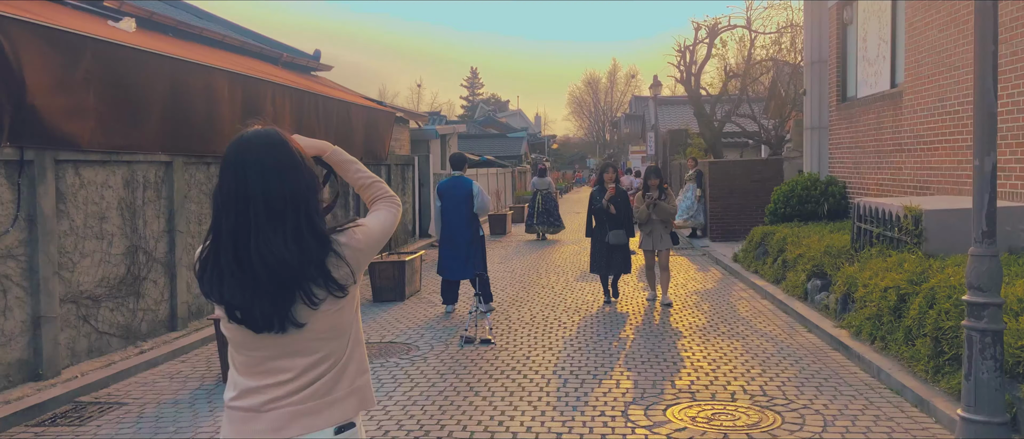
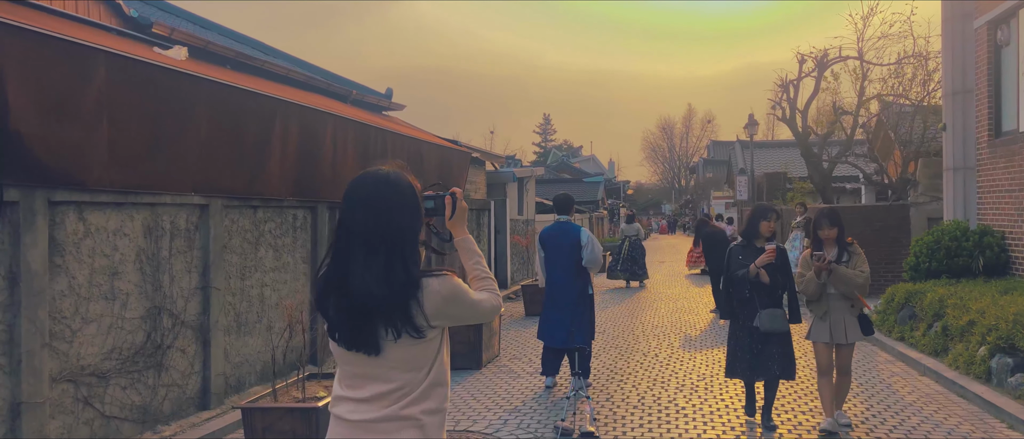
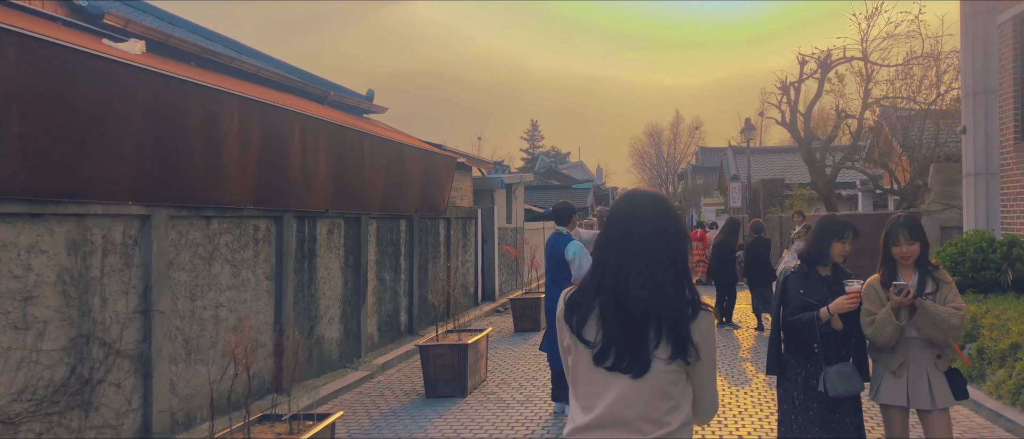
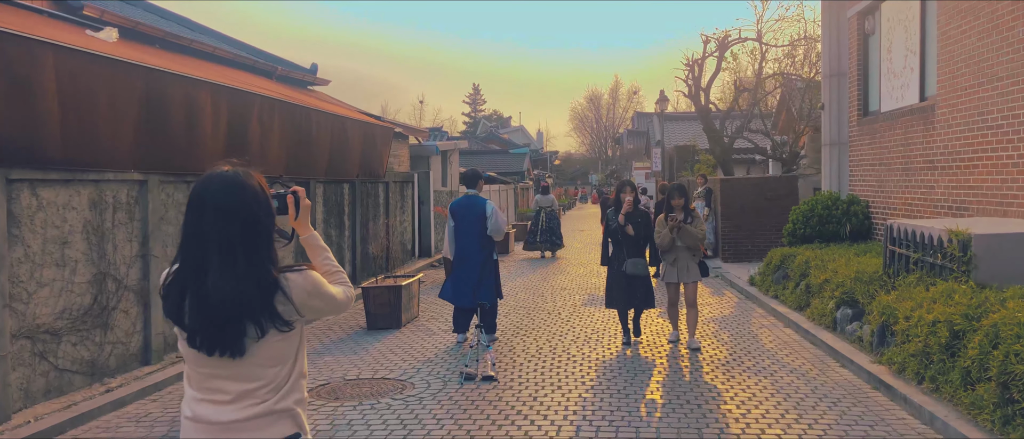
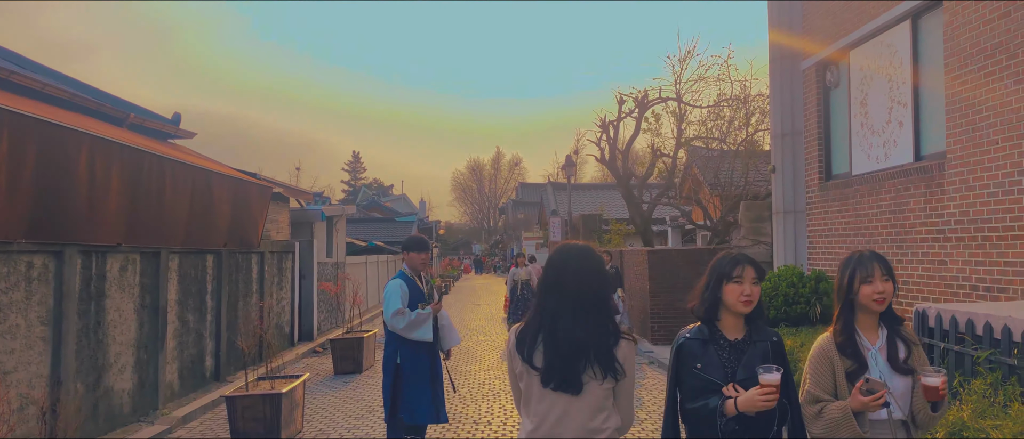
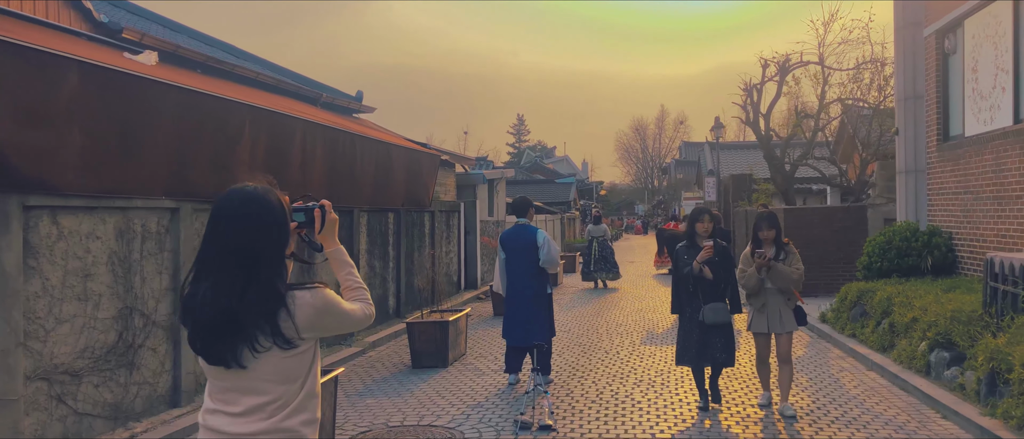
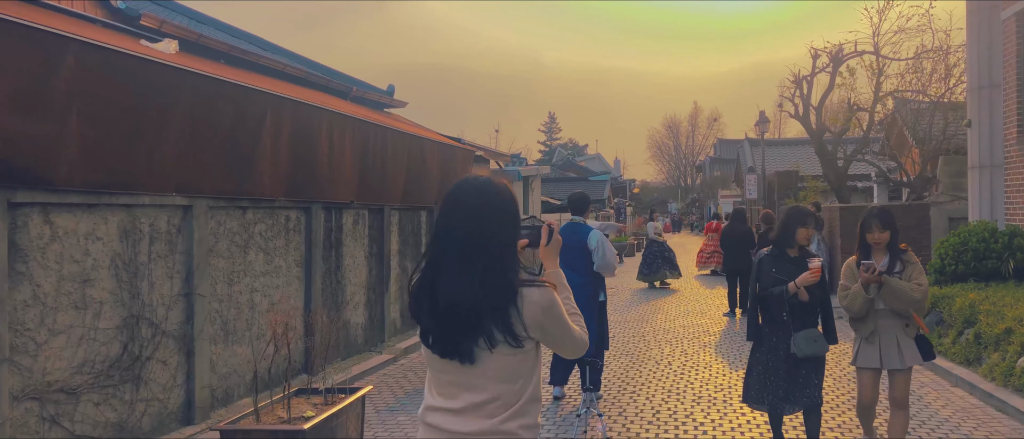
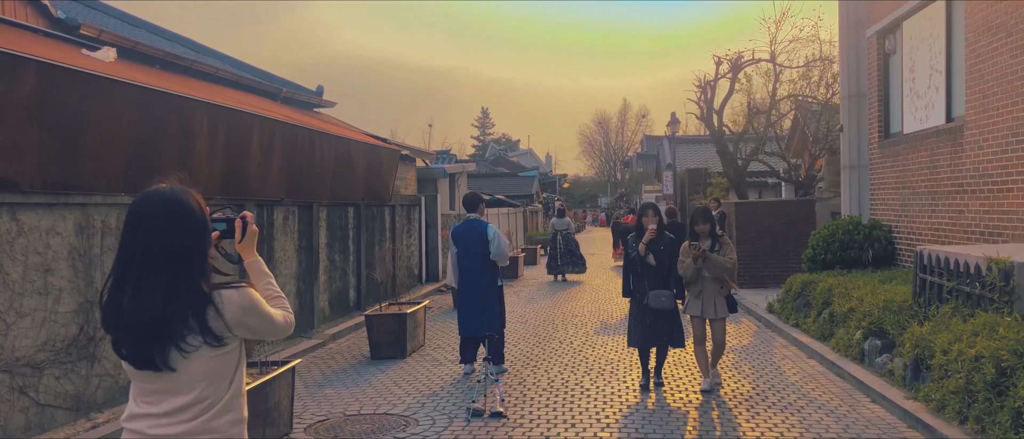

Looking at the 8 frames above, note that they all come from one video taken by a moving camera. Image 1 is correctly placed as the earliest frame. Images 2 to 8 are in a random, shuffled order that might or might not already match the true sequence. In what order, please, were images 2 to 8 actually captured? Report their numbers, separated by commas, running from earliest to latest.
4, 8, 6, 2, 7, 3, 5
